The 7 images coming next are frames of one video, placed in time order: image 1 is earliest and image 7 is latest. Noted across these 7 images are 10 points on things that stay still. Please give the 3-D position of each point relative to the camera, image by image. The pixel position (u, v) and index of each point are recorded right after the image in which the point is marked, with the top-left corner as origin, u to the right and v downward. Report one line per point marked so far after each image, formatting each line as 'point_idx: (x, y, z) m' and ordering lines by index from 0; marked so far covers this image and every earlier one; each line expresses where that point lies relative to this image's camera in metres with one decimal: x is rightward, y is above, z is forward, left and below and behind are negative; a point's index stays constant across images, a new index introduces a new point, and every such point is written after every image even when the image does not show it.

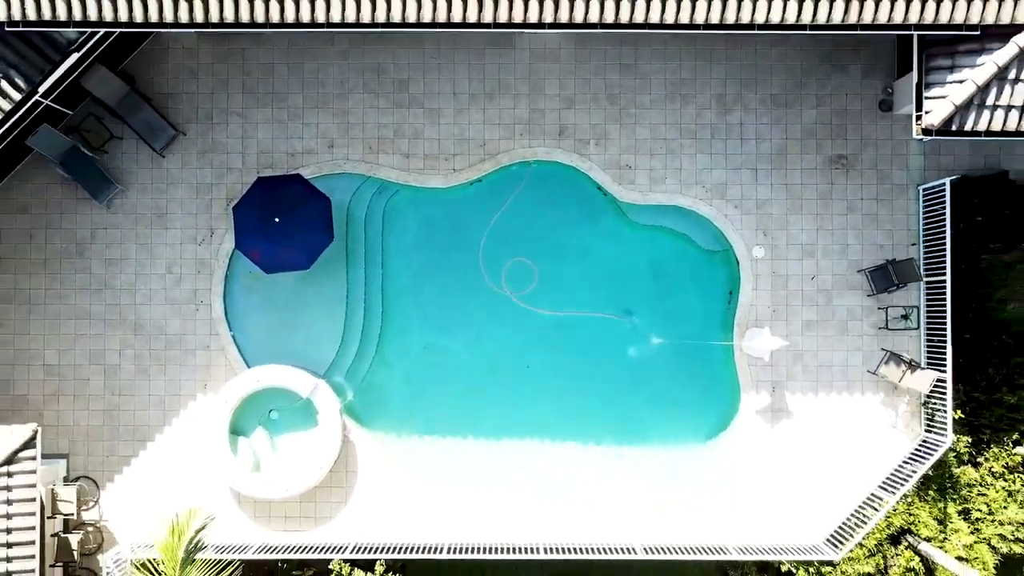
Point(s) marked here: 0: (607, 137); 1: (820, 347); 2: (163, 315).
0: (+1.4, +2.3, +11.8) m
1: (+4.6, -0.9, +11.8) m
2: (-5.2, -0.4, +11.8) m
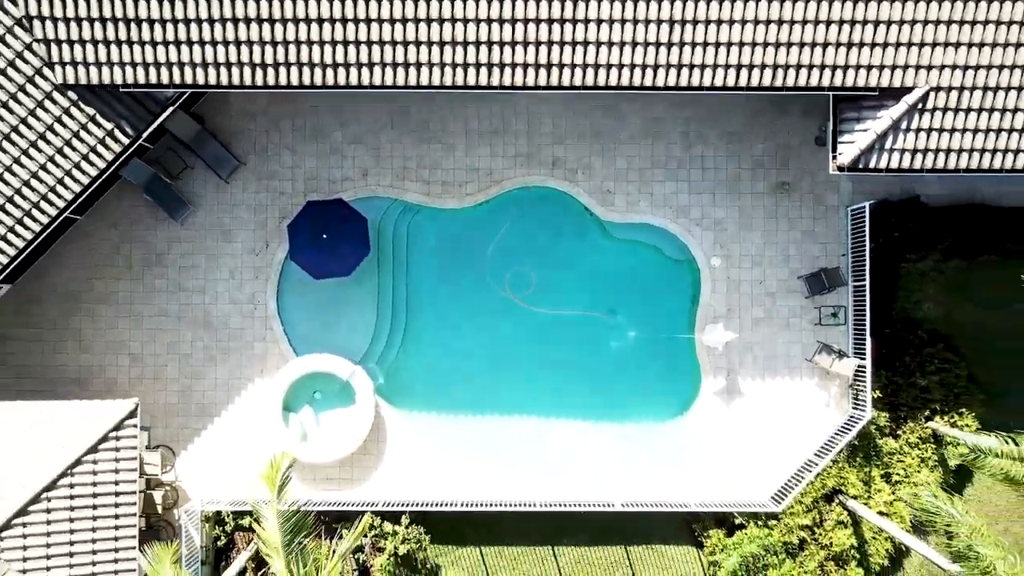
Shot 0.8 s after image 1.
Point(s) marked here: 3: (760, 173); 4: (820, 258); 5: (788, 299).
0: (+1.5, +2.2, +14.4) m
1: (+4.6, -0.9, +14.4) m
2: (-5.1, -0.4, +14.3) m
3: (+4.5, +2.1, +14.3) m
4: (+5.6, +0.6, +14.3) m
5: (+5.0, -0.2, +14.4) m
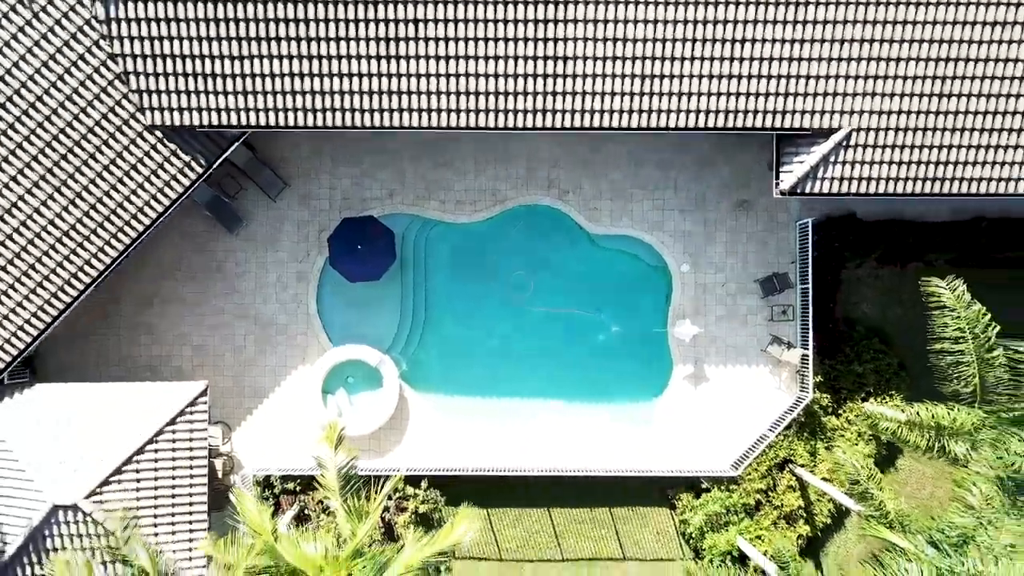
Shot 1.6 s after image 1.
0: (+1.5, +2.2, +17.1) m
1: (+4.7, -1.0, +17.1) m
2: (-5.1, -0.5, +17.1) m
3: (+4.5, +2.0, +17.0) m
4: (+5.6, +0.5, +17.1) m
5: (+5.0, -0.2, +17.1) m
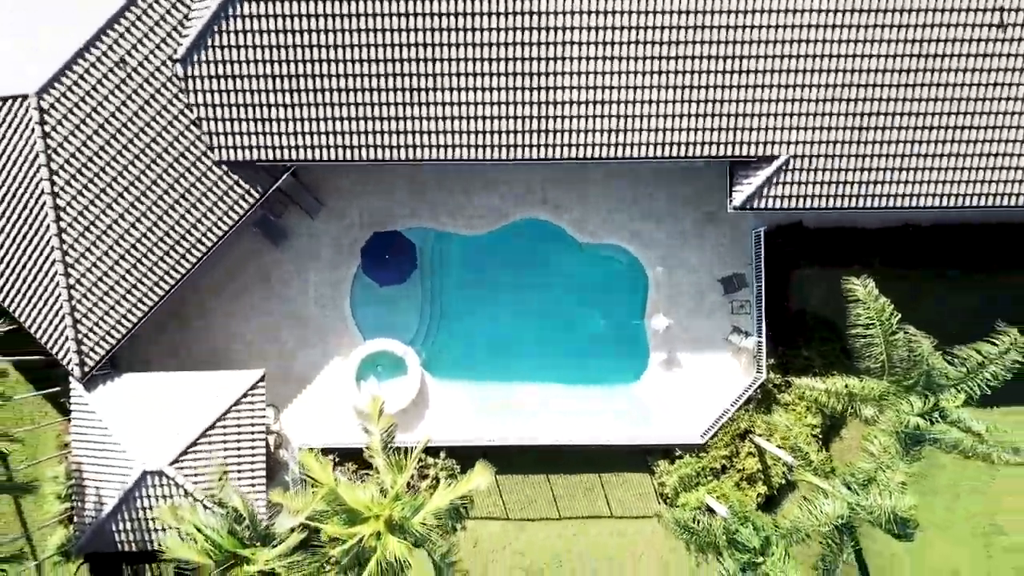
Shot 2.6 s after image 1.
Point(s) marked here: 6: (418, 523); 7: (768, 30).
0: (+1.5, +2.2, +20.3) m
1: (+4.7, -0.9, +20.4) m
2: (-5.0, -0.6, +20.3) m
3: (+4.5, +2.1, +20.3) m
4: (+5.7, +0.6, +20.3) m
5: (+5.1, -0.2, +20.3) m
6: (-1.7, -4.3, +14.9) m
7: (+5.4, +5.5, +16.7) m
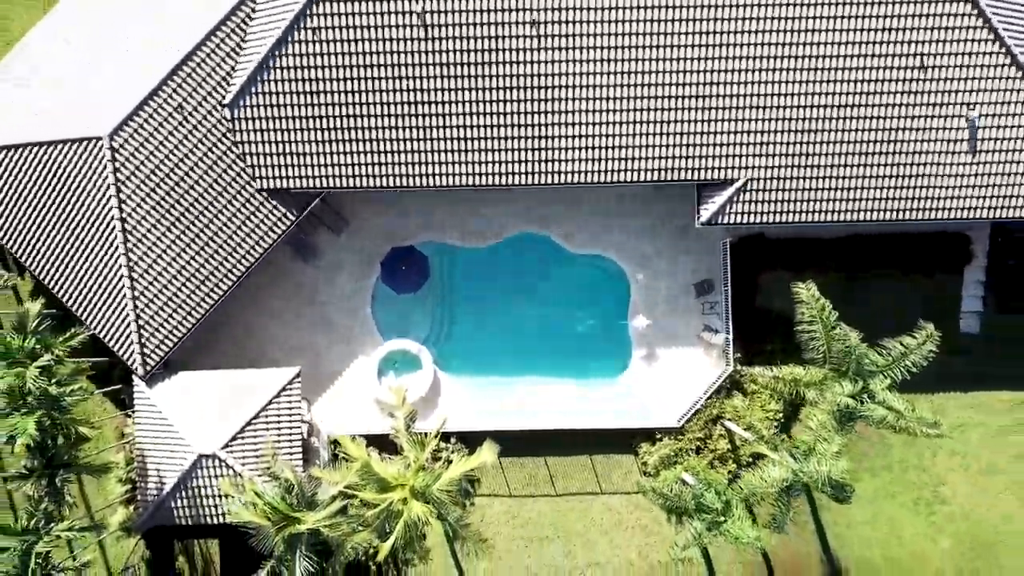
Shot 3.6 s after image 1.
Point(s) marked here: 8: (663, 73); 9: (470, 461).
0: (+1.5, +2.0, +23.3) m
1: (+4.7, -1.0, +23.4) m
2: (-5.0, -0.8, +23.3) m
3: (+4.5, +2.0, +23.3) m
4: (+5.7, +0.4, +23.3) m
5: (+5.1, -0.3, +23.3) m
6: (-1.6, -4.5, +17.8) m
7: (+5.4, +5.4, +19.7) m
8: (+3.7, +5.4, +19.7) m
9: (-1.0, -4.0, +18.3) m
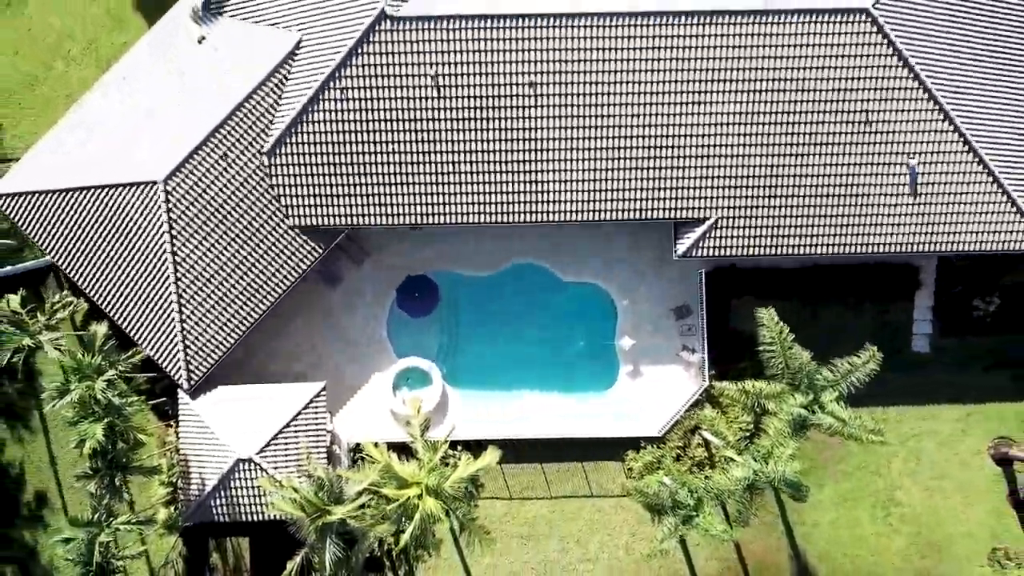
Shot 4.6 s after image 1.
0: (+1.5, +1.2, +26.3) m
1: (+4.7, -1.8, +26.2) m
2: (-5.0, -1.6, +26.2) m
3: (+4.5, +1.1, +26.2) m
4: (+5.7, -0.4, +26.2) m
5: (+5.1, -1.1, +26.2) m
6: (-1.6, -5.2, +20.6) m
7: (+5.4, +4.6, +22.8) m
8: (+3.8, +4.7, +22.7) m
9: (-1.0, -4.7, +21.1) m
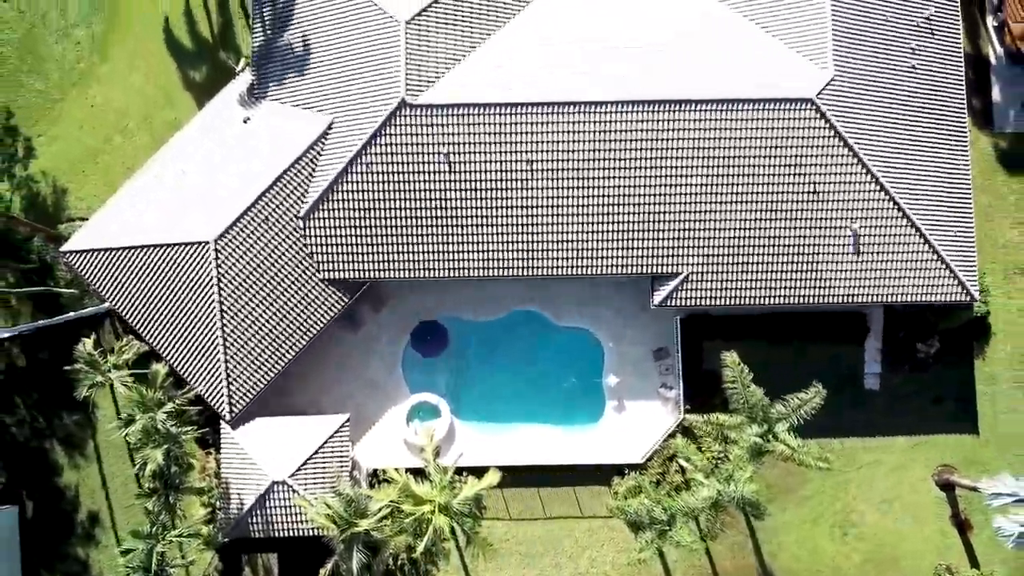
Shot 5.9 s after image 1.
0: (+1.5, -0.5, +30.0) m
1: (+4.7, -3.5, +29.8) m
2: (-5.0, -3.3, +29.8) m
3: (+4.5, -0.5, +30.0) m
4: (+5.6, -2.0, +29.9) m
5: (+5.1, -2.8, +29.9) m
6: (-1.7, -6.6, +24.1) m
7: (+5.4, +3.1, +26.7) m
8: (+3.8, +3.1, +26.6) m
9: (-1.0, -6.1, +24.6) m
